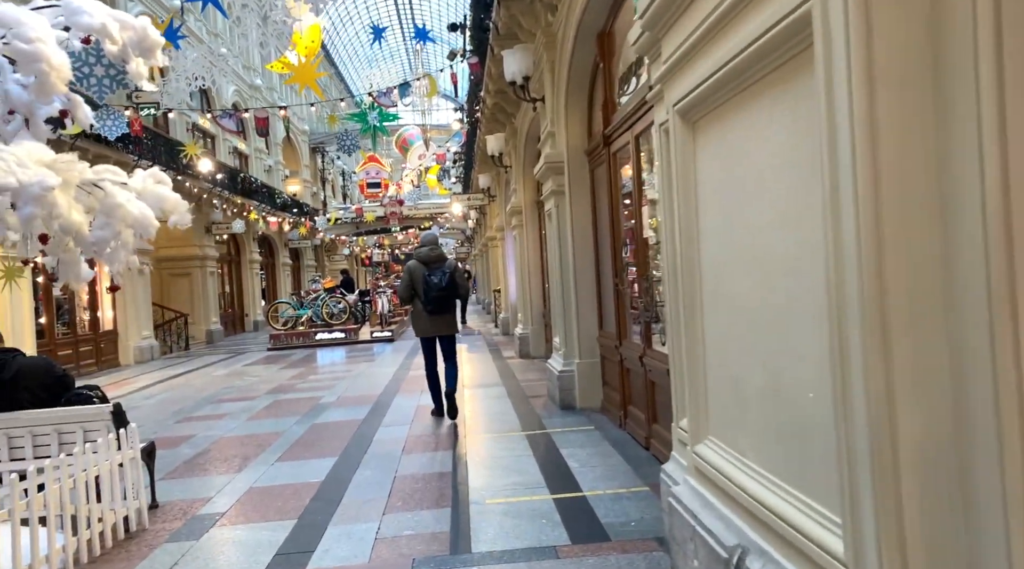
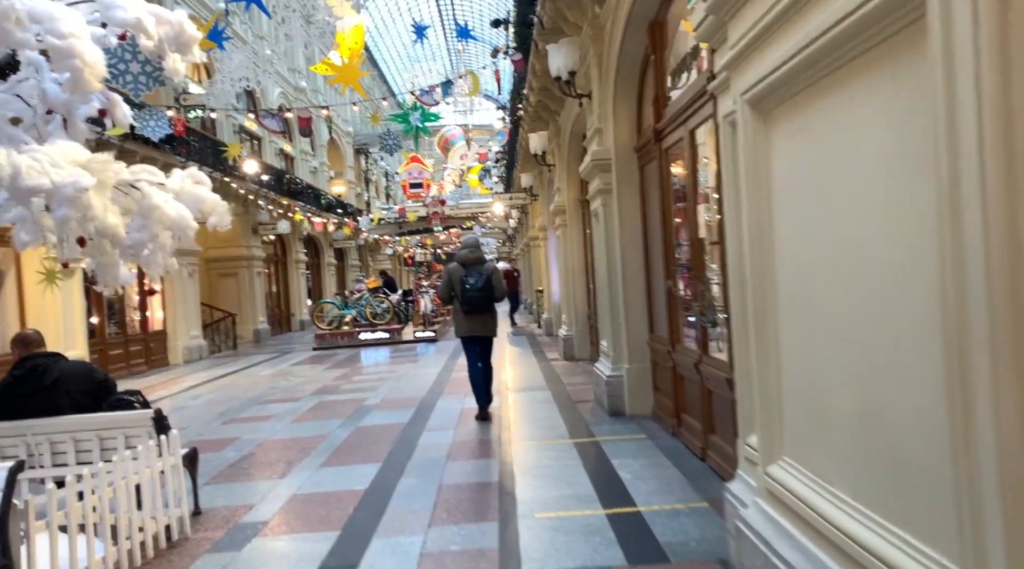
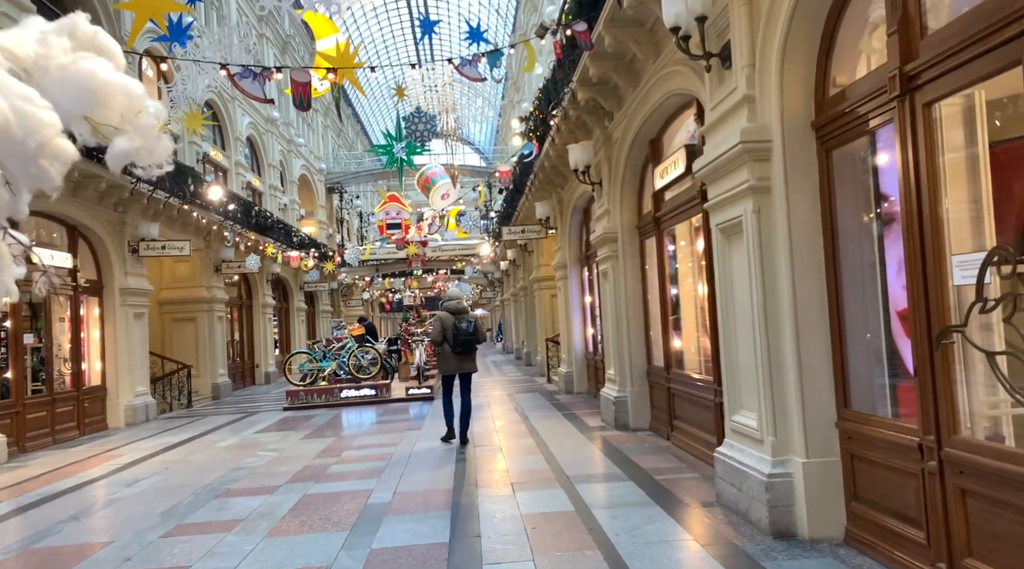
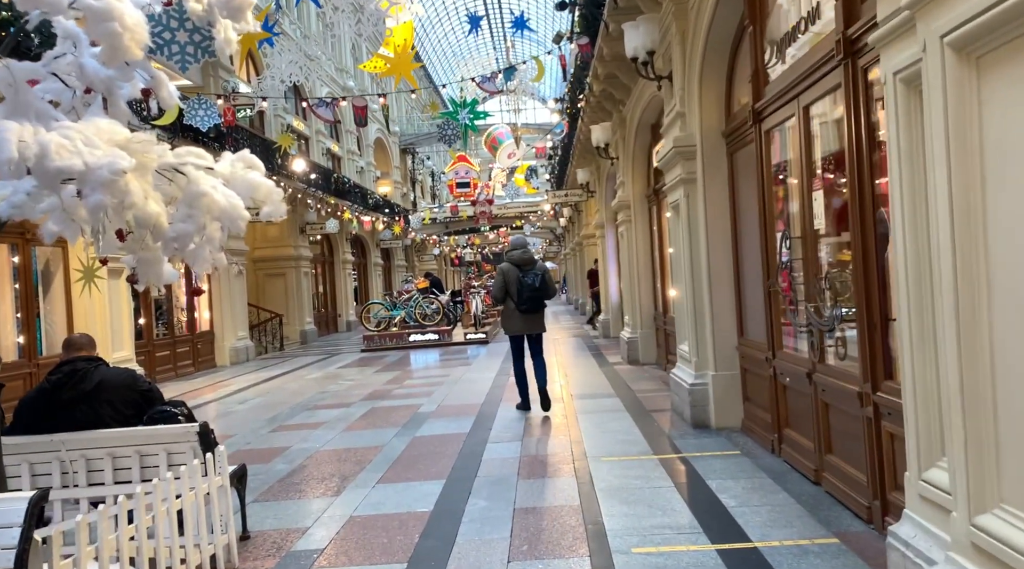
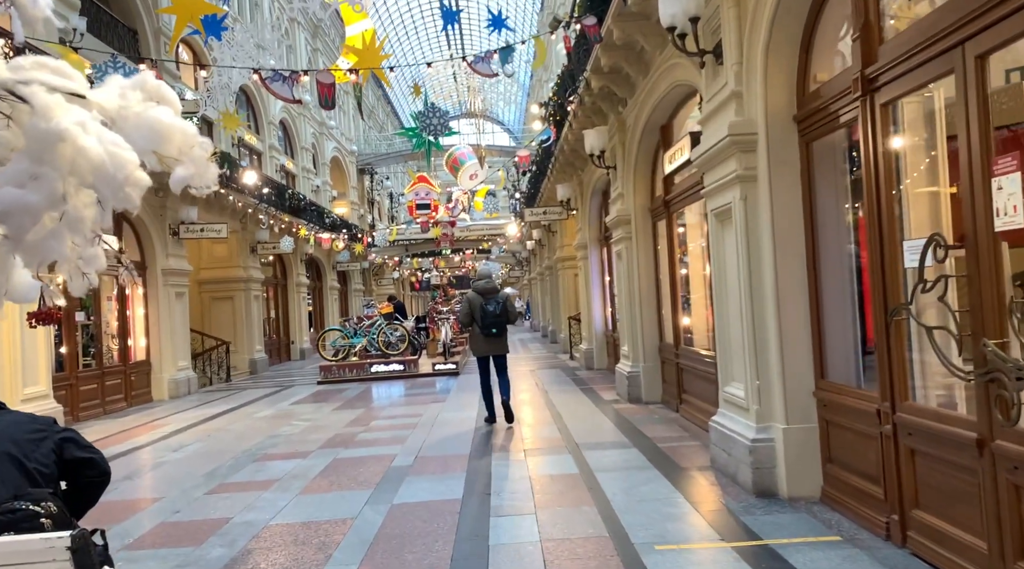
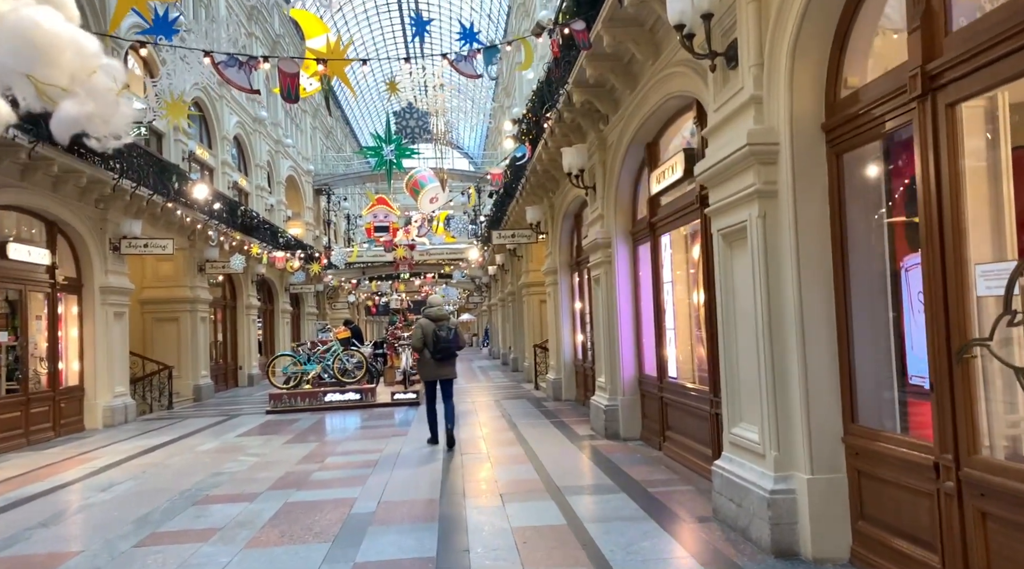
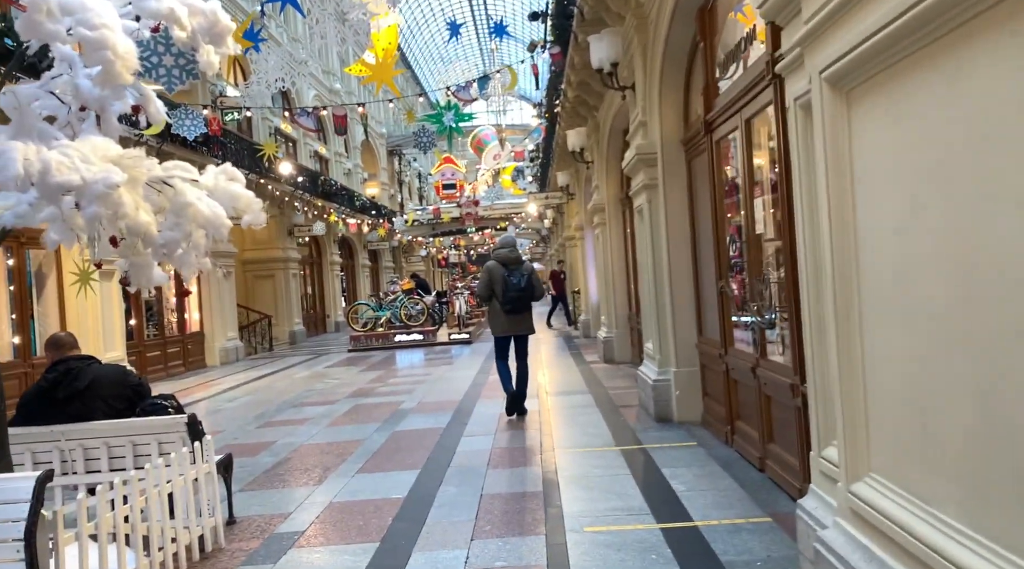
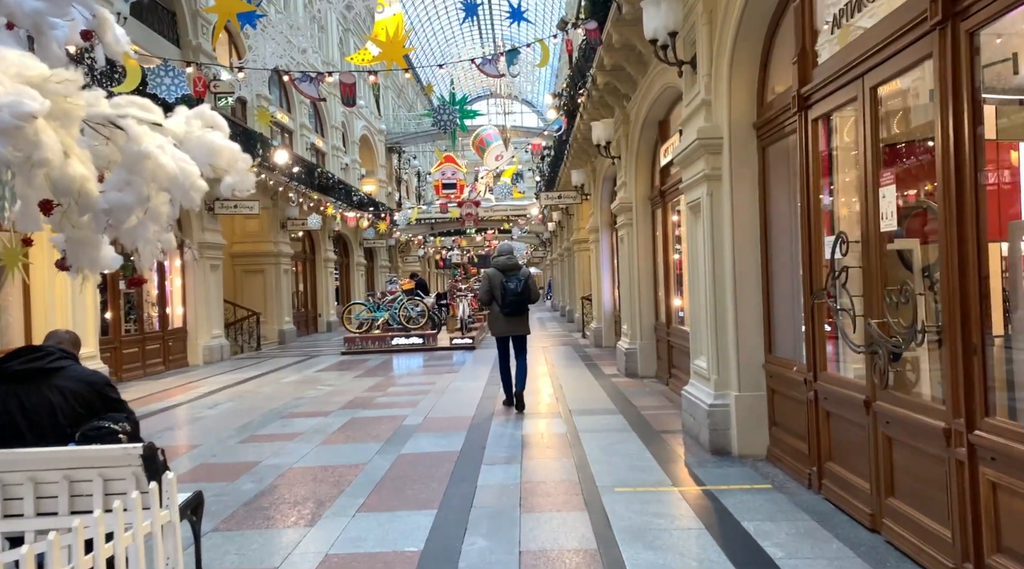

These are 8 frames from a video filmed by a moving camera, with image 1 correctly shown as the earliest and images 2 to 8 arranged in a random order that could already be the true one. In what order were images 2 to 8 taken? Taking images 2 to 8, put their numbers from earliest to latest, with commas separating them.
2, 7, 4, 8, 5, 3, 6
